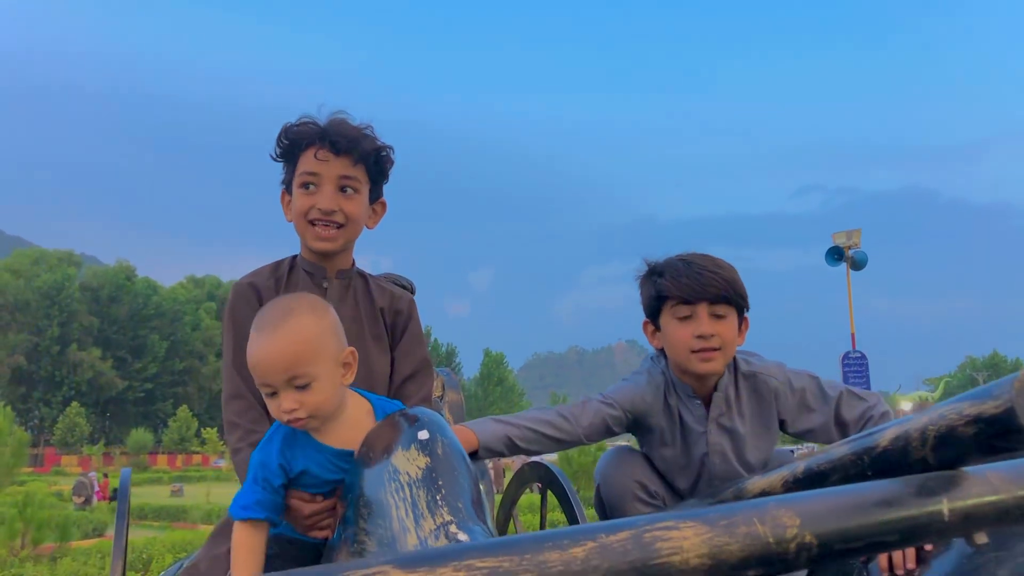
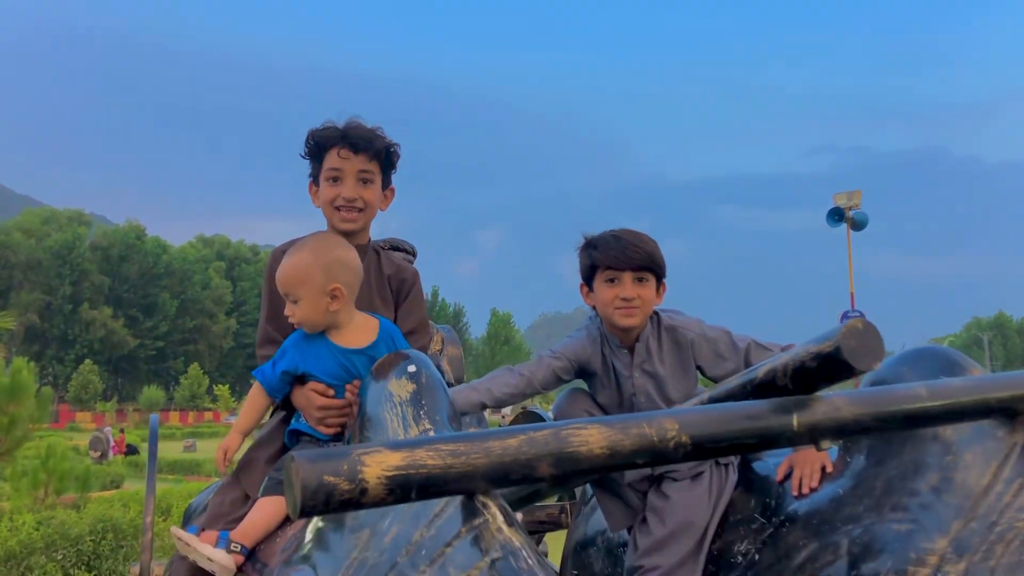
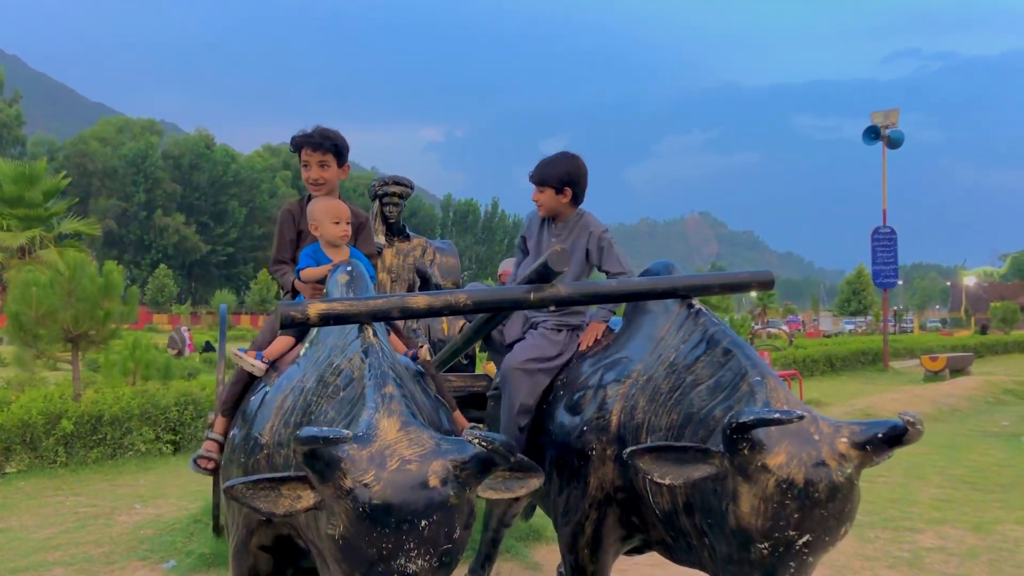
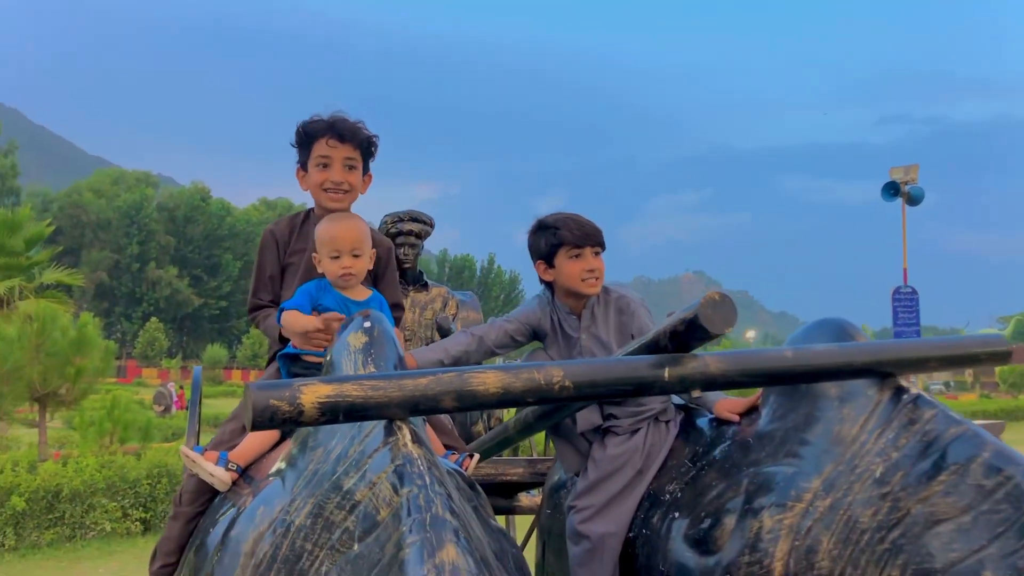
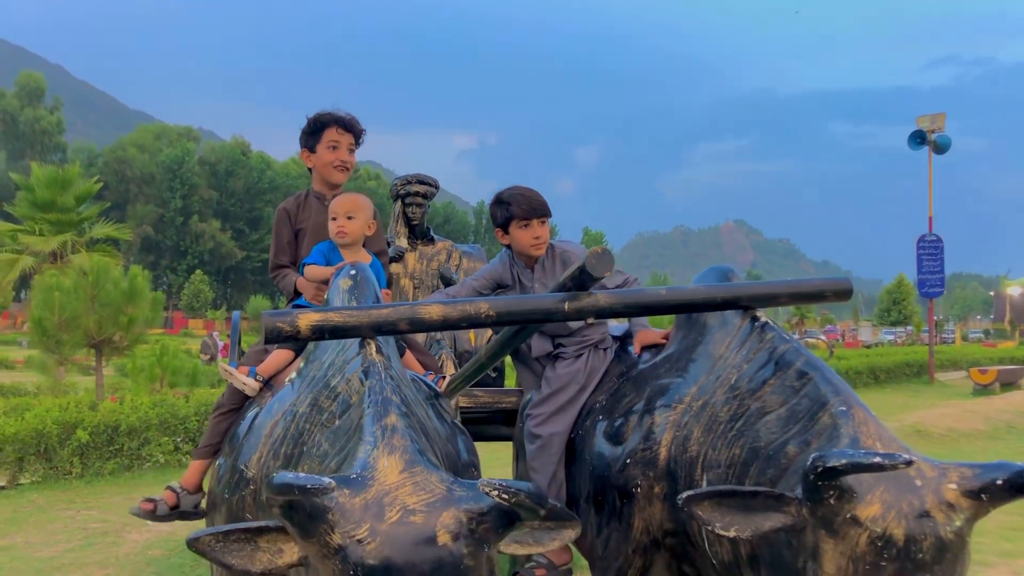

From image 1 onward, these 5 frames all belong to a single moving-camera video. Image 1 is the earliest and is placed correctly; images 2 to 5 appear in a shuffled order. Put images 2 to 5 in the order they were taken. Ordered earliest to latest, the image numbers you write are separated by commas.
2, 4, 5, 3
